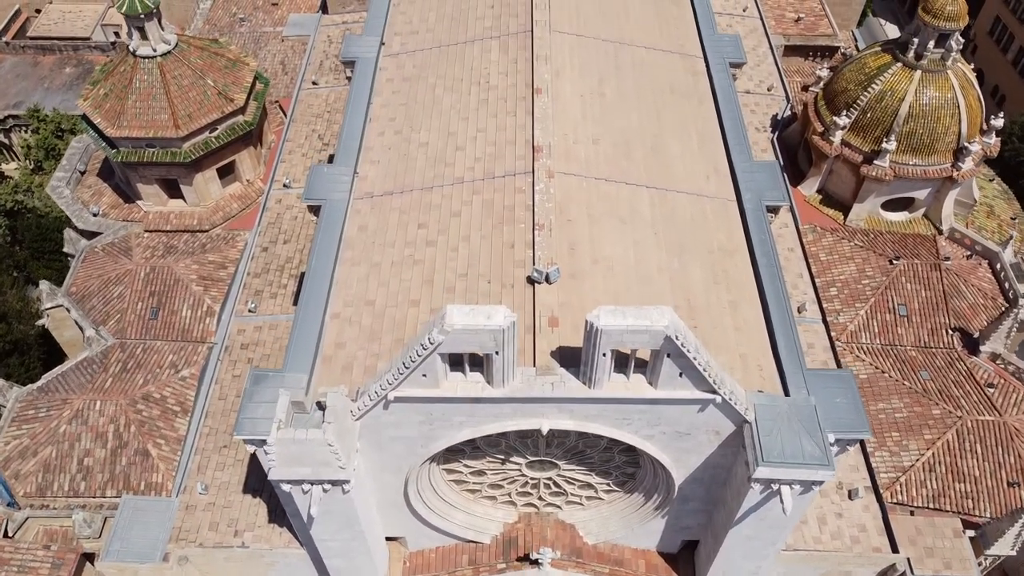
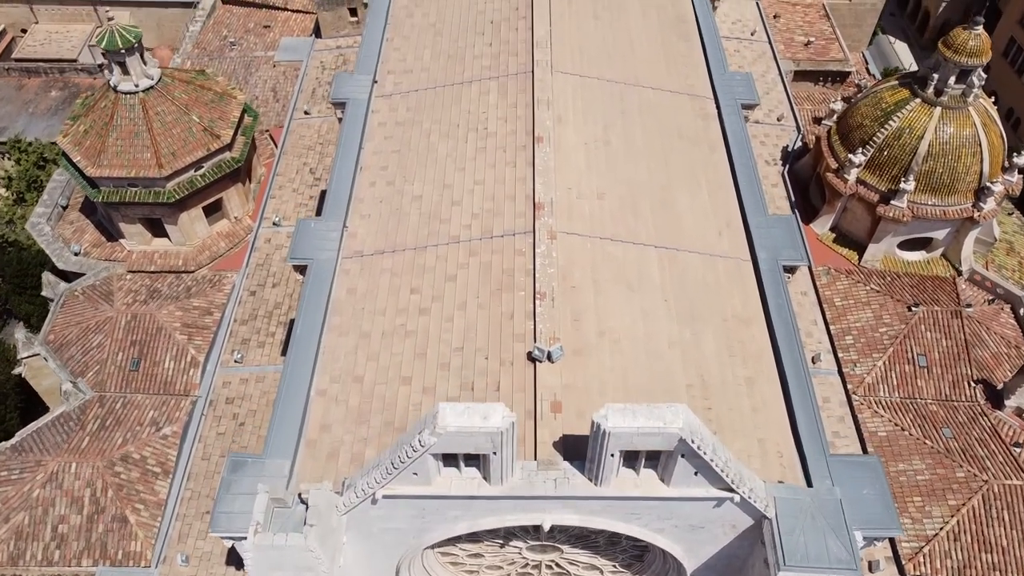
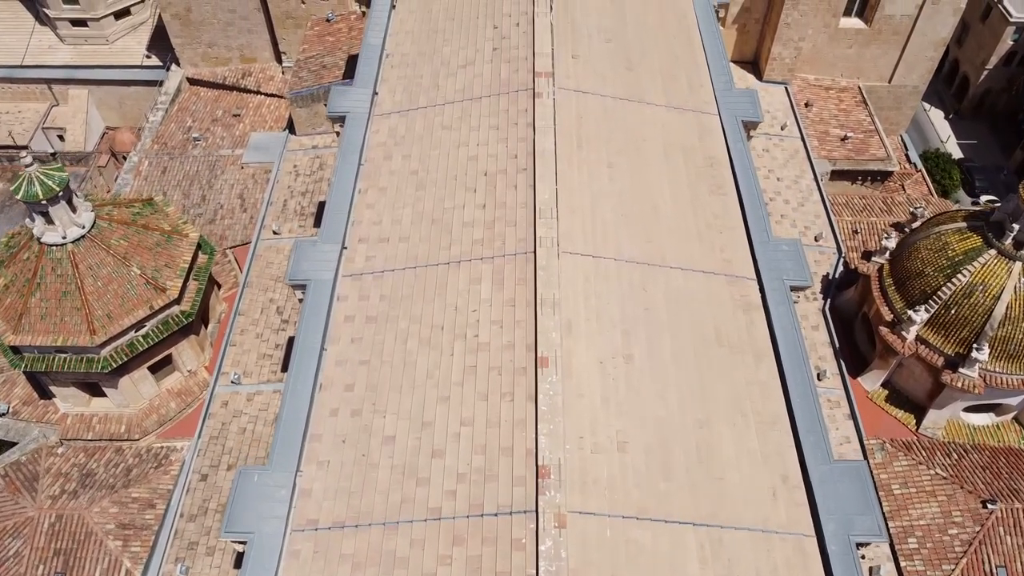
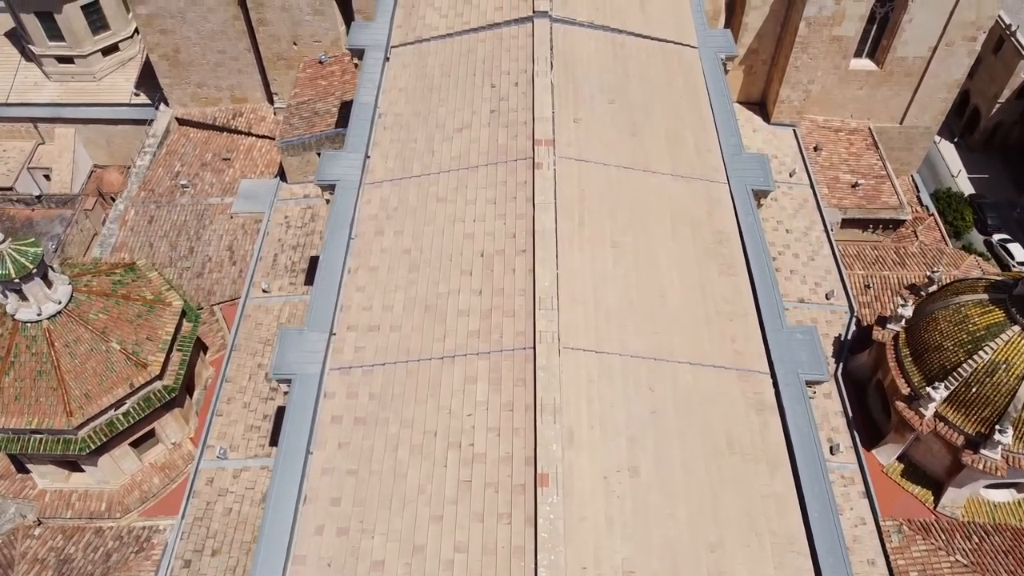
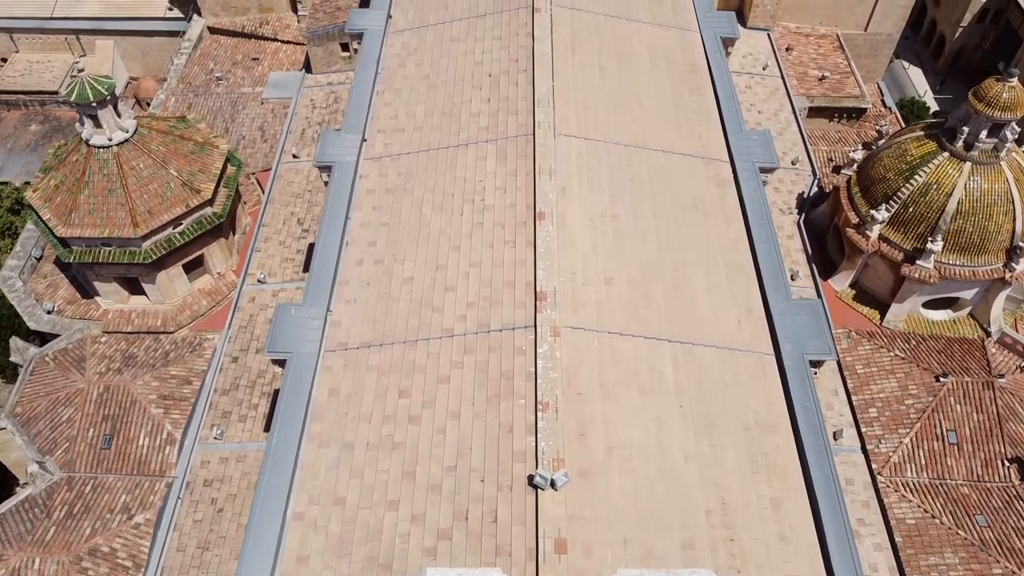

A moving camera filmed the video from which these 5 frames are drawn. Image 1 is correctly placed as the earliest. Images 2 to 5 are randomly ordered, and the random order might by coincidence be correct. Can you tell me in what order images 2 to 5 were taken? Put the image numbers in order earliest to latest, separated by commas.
2, 5, 3, 4
